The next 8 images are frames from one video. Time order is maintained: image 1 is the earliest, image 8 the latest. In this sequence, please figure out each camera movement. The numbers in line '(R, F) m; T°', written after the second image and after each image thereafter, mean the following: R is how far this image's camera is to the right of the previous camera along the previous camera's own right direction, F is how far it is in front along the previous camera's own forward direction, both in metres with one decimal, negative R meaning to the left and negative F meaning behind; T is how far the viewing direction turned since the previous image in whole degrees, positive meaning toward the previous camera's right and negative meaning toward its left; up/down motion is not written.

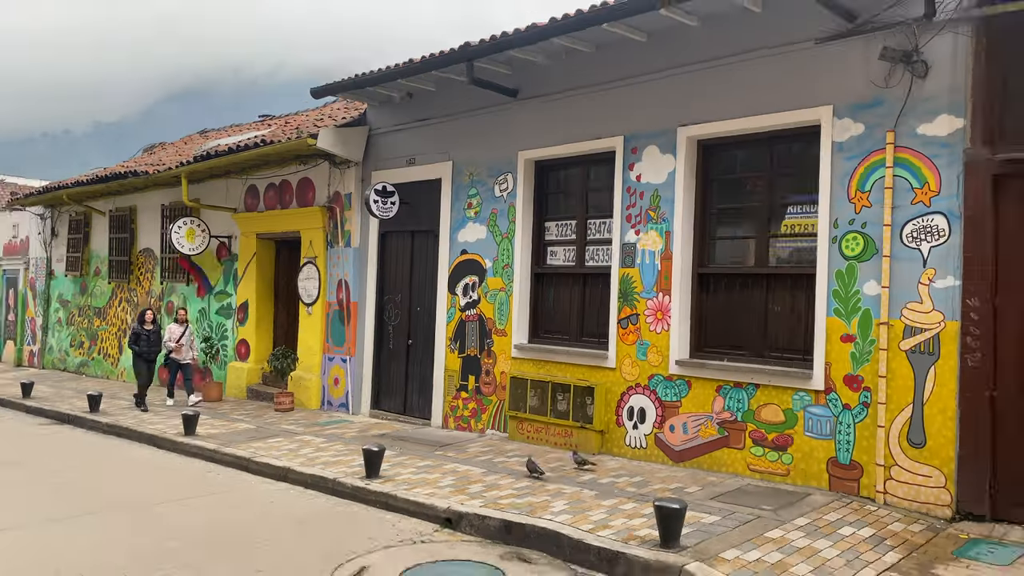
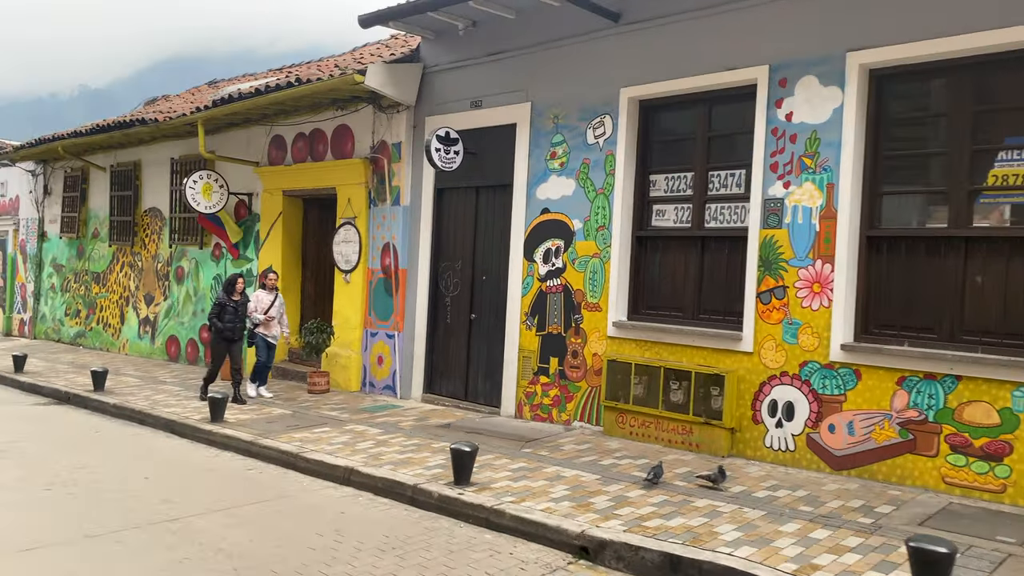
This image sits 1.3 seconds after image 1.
(-1.0, +1.6) m; +1°
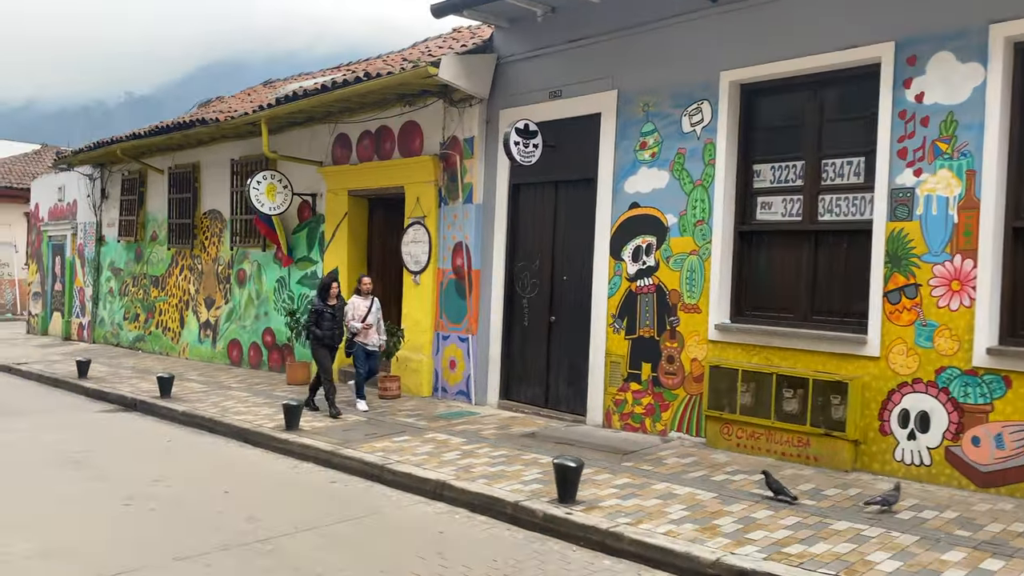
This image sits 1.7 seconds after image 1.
(-0.5, +0.5) m; -3°
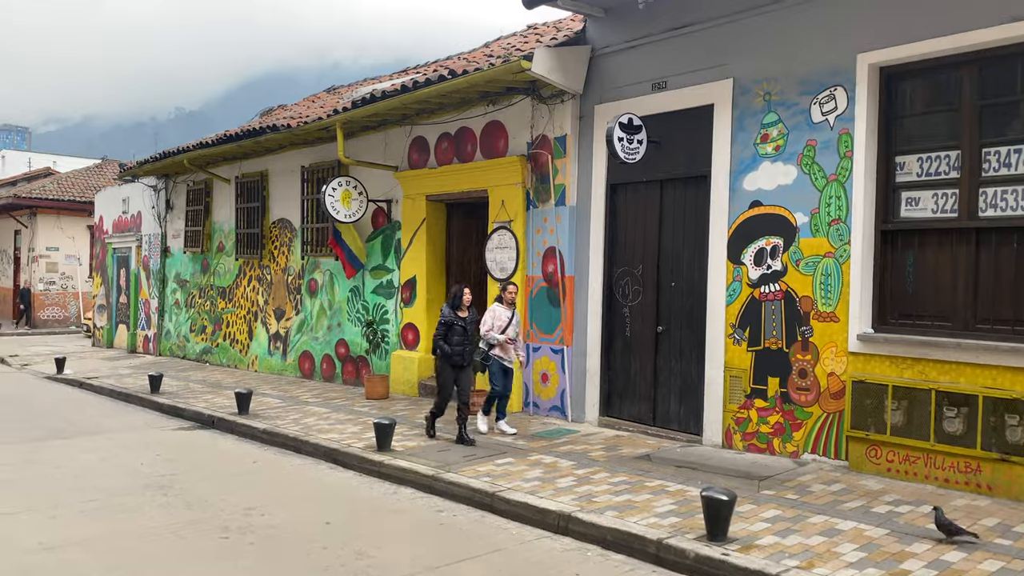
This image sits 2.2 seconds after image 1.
(-0.6, +0.6) m; -3°
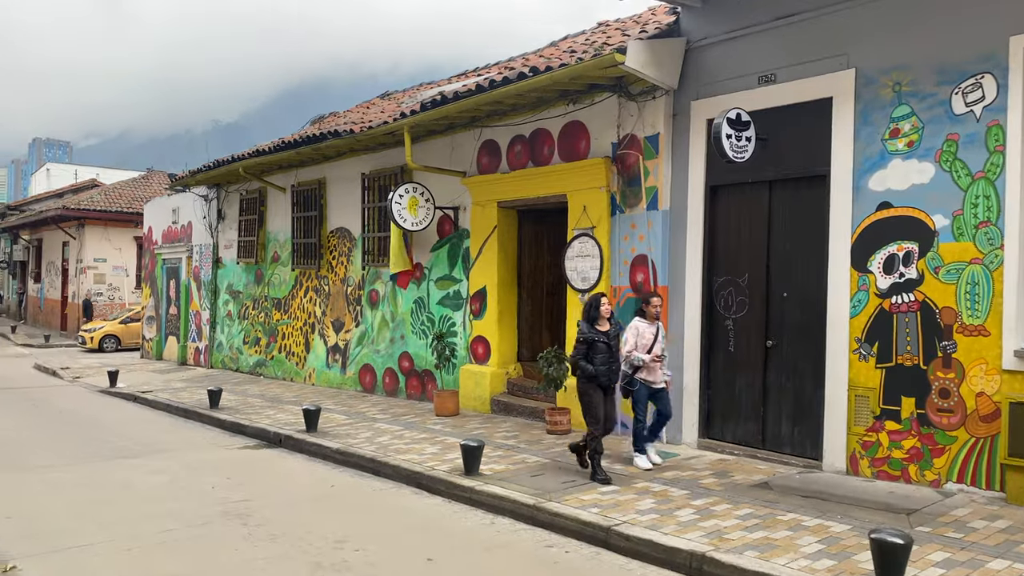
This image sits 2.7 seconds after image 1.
(-0.6, +0.6) m; -2°
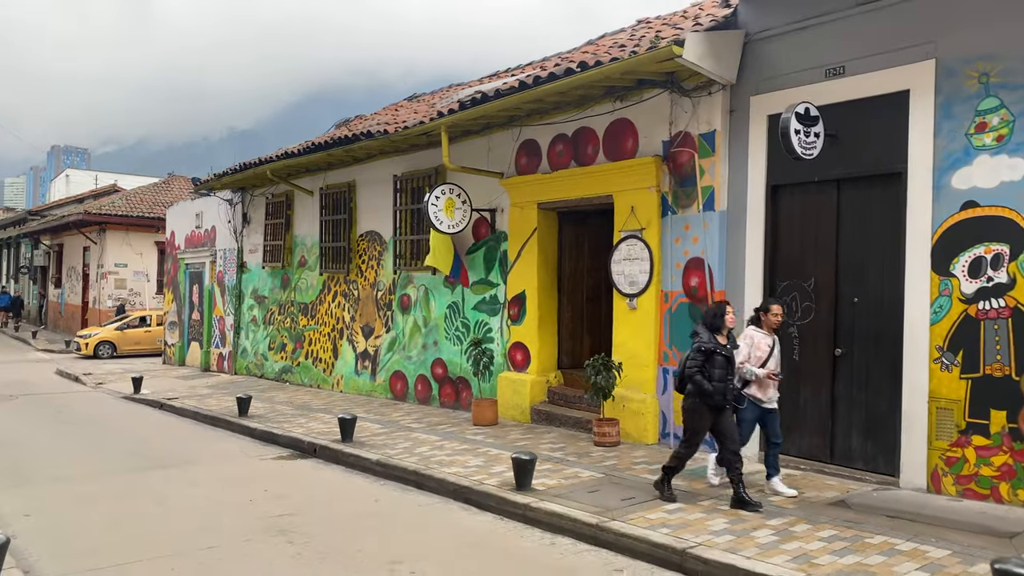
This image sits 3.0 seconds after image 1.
(-0.3, +0.4) m; -1°
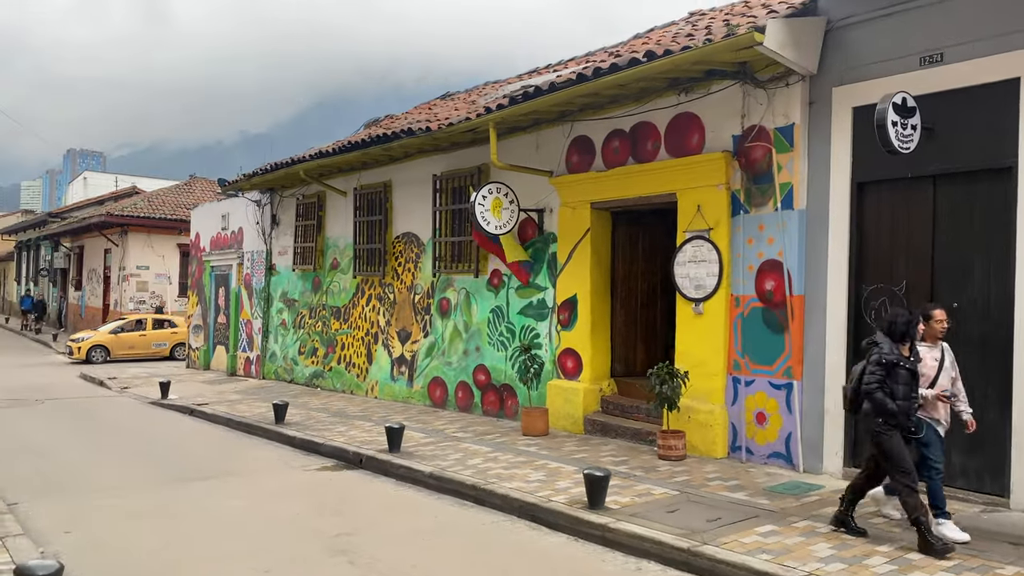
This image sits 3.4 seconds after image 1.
(-0.5, +0.5) m; -1°
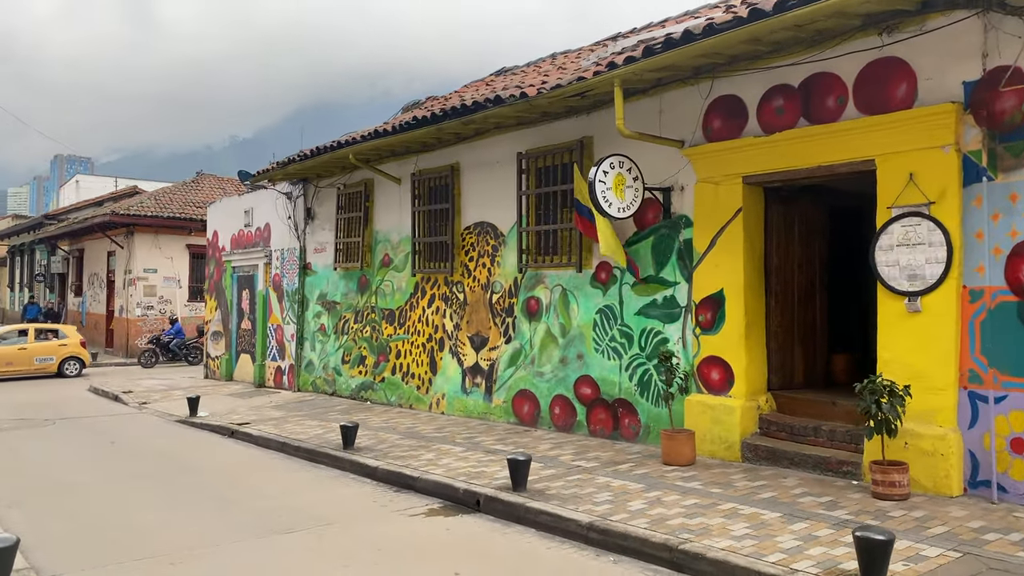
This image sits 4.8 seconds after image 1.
(-1.4, +1.8) m; +1°
